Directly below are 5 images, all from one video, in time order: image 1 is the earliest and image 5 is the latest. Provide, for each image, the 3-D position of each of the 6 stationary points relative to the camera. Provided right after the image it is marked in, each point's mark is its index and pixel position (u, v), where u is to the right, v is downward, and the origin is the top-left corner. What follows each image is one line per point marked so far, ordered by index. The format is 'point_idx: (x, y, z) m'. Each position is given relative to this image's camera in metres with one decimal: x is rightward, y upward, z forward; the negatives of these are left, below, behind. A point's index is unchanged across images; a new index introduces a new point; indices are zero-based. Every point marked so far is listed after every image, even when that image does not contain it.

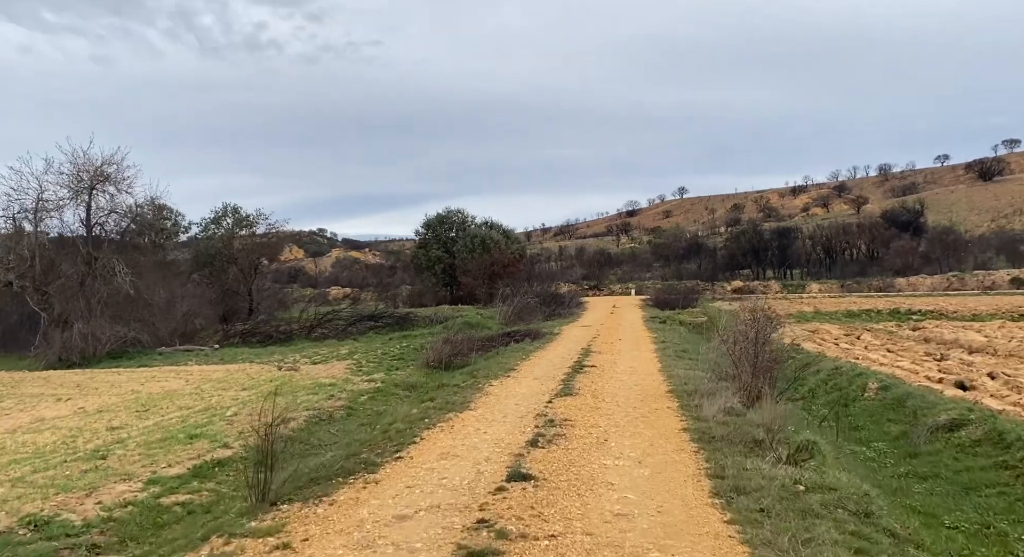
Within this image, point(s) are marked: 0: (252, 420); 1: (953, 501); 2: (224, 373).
0: (-4.6, -2.5, +11.5) m
1: (+5.1, -2.6, +7.6) m
2: (-8.3, -2.8, +18.9) m
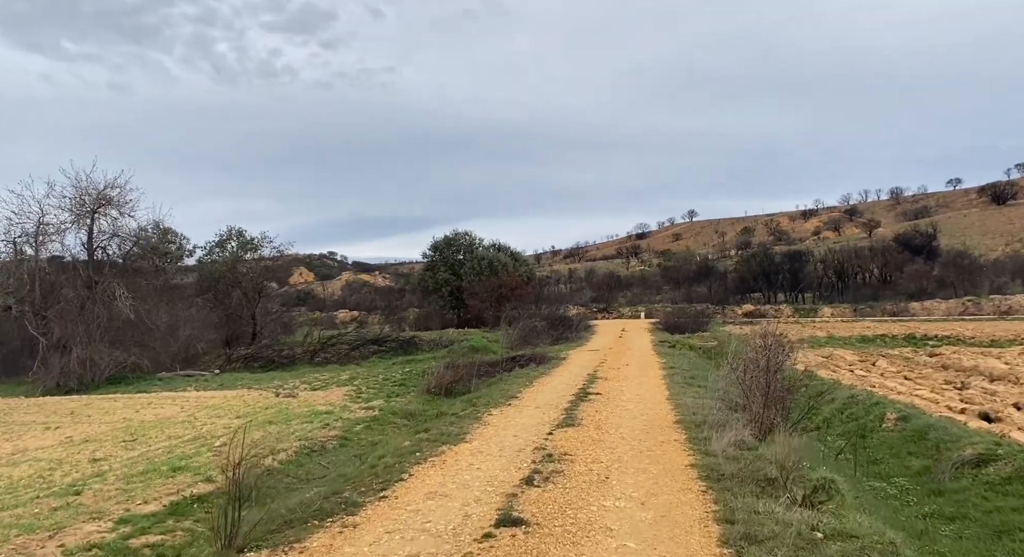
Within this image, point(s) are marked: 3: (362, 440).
0: (-4.6, -2.9, +11.0) m
1: (+5.1, -2.9, +7.0) m
2: (-8.2, -3.4, +18.5) m
3: (-2.8, -3.0, +12.2) m
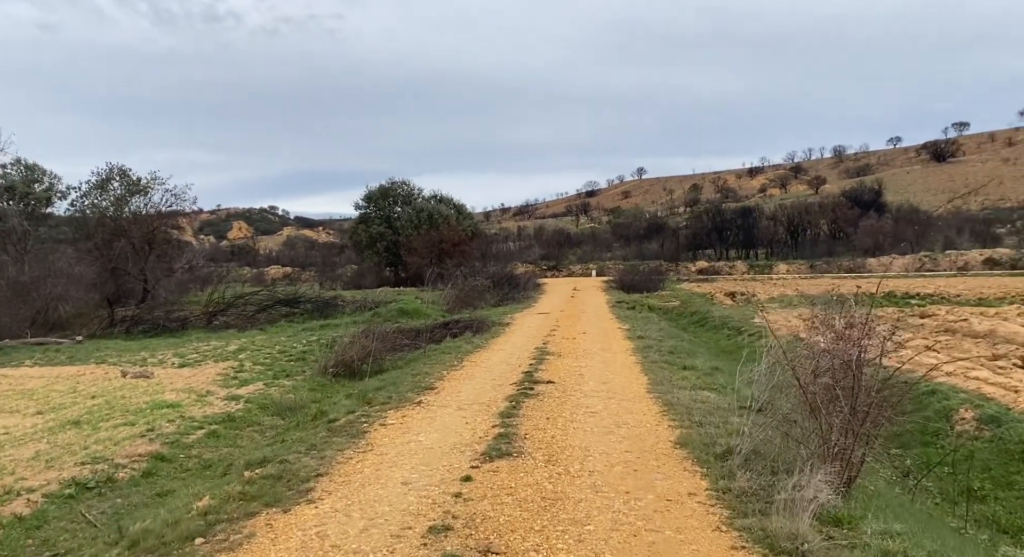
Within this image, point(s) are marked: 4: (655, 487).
0: (-5.6, -2.2, +6.6) m
1: (+4.3, -2.4, +3.3) m
2: (-9.8, -2.2, +13.7) m
3: (-3.9, -2.2, +7.8) m
4: (+1.1, -1.6, +5.2) m
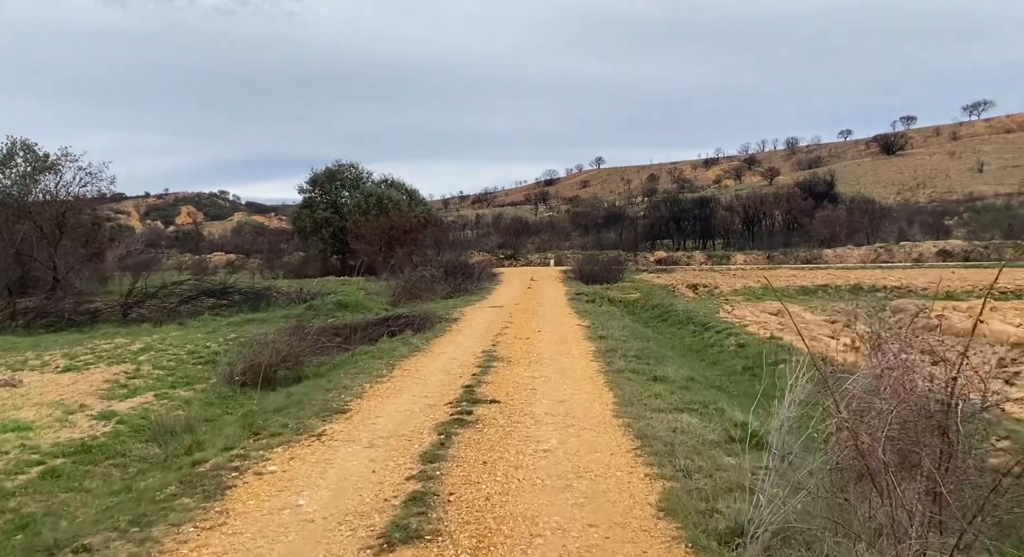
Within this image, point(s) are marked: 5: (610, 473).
0: (-6.2, -2.1, +4.4) m
1: (+3.9, -2.5, +1.7) m
2: (-10.9, -2.0, +11.2) m
3: (-4.6, -2.1, +5.7) m
4: (+0.6, -1.6, +3.4) m
5: (+0.8, -1.6, +5.4) m
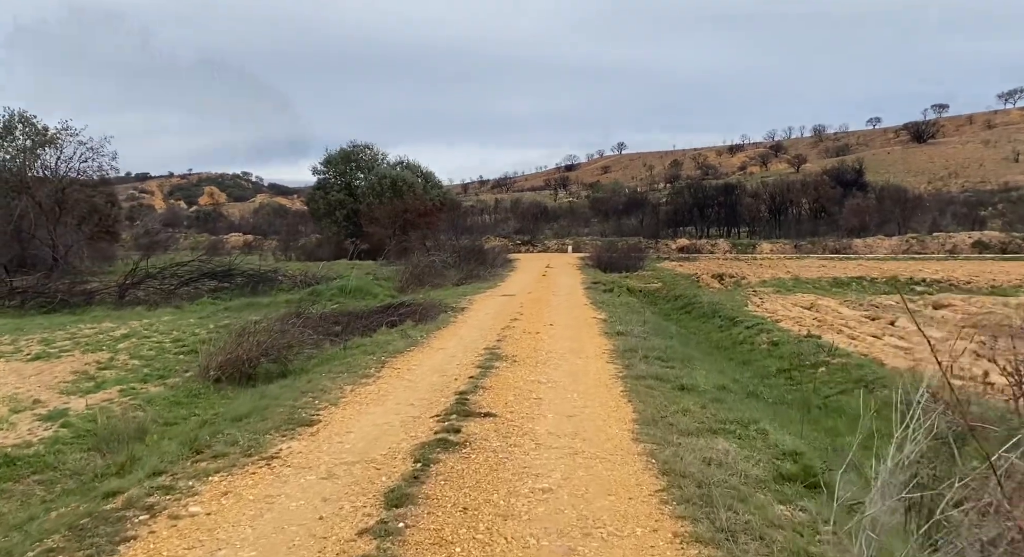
0: (-6.3, -2.0, +3.3) m
1: (+3.7, -2.6, +0.4) m
2: (-10.8, -1.7, +10.3) m
3: (-4.6, -2.0, +4.6) m
4: (+0.5, -1.6, +2.1) m
5: (+0.7, -1.5, +4.1) m
